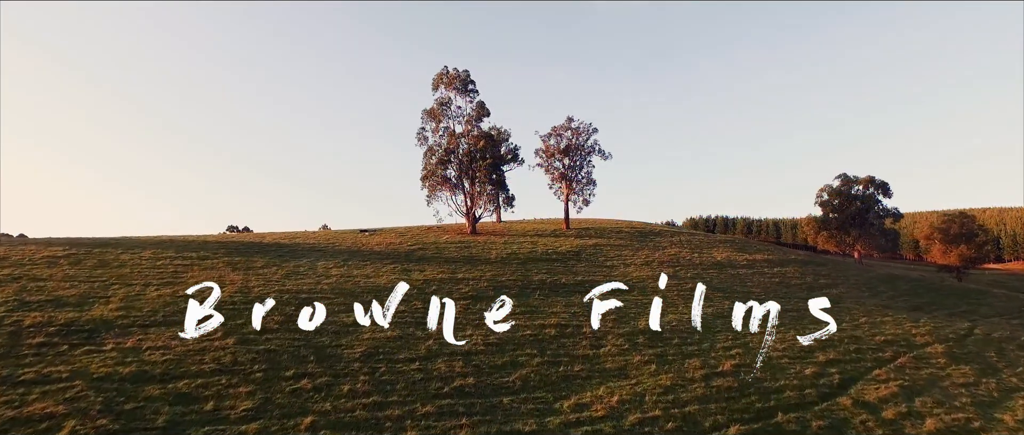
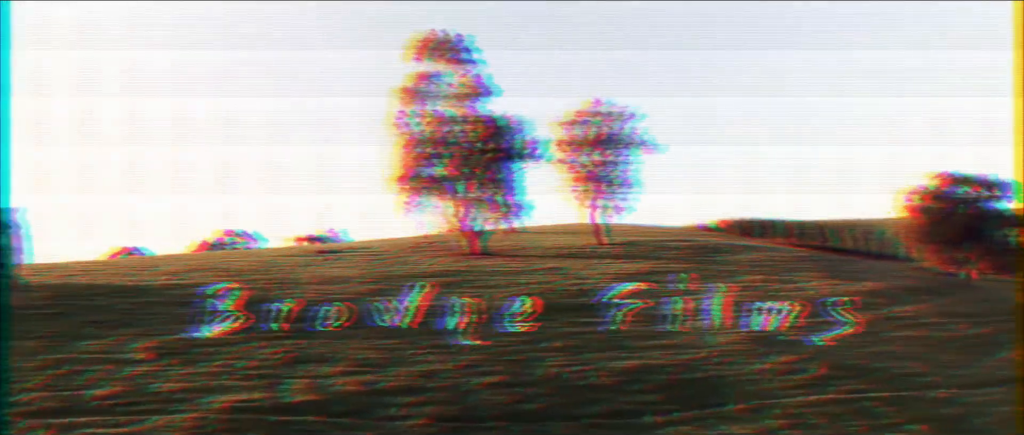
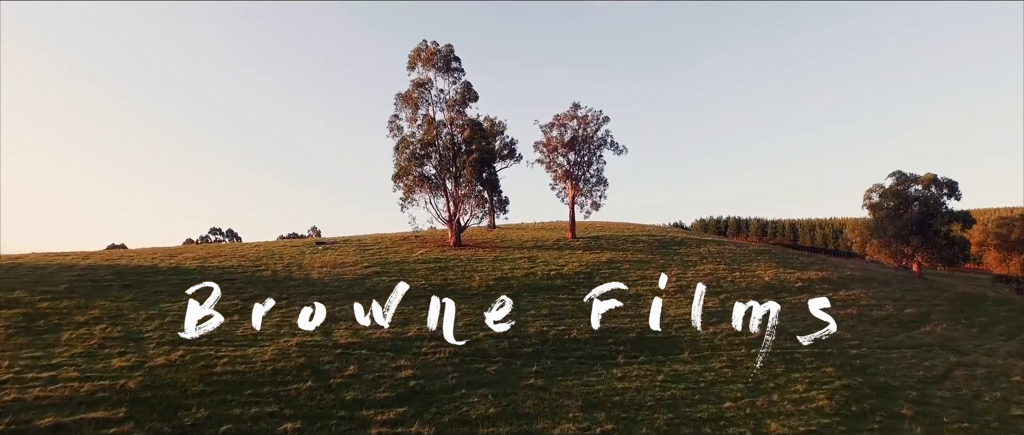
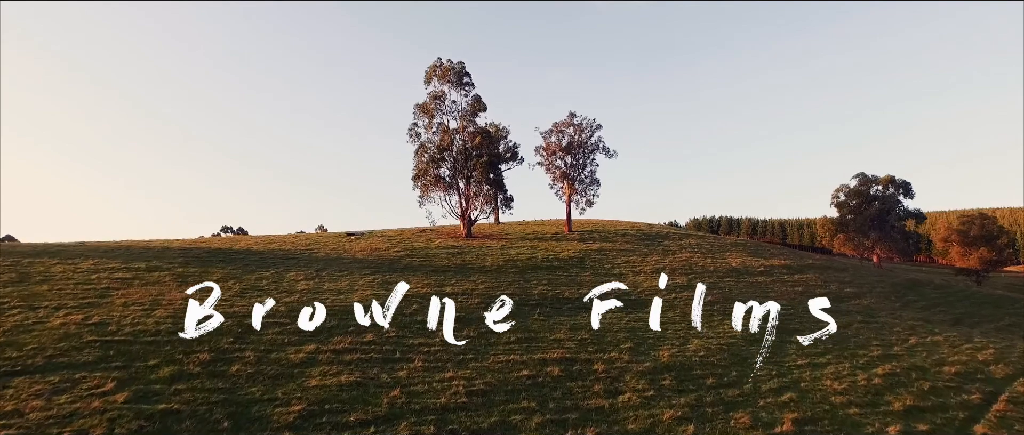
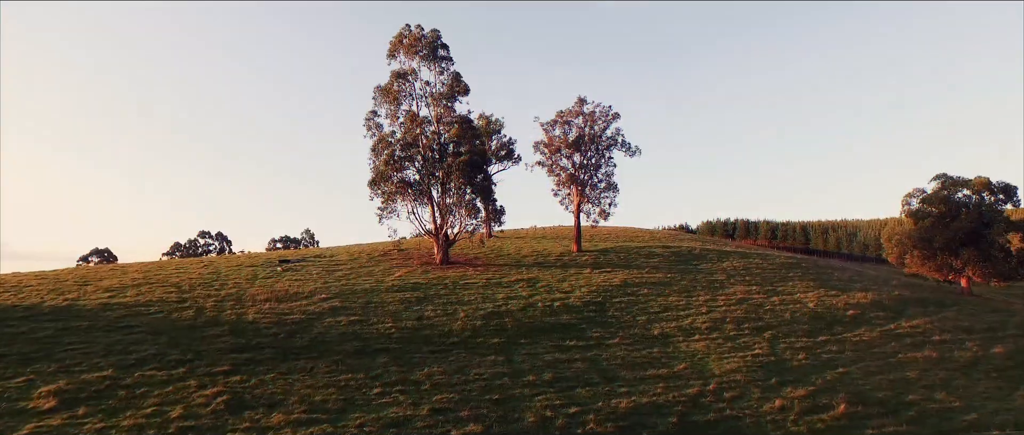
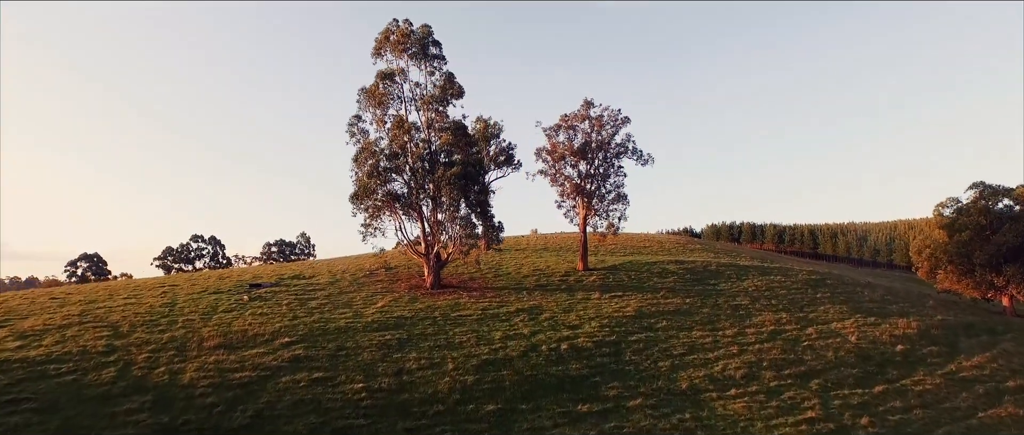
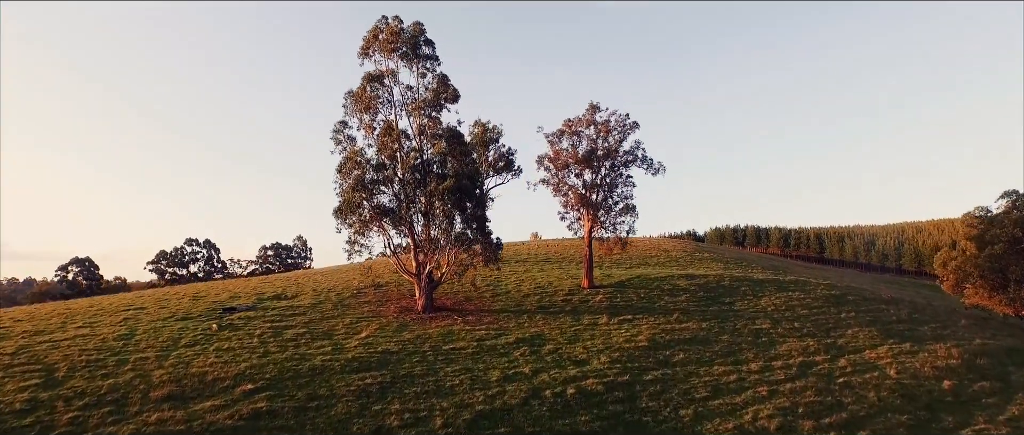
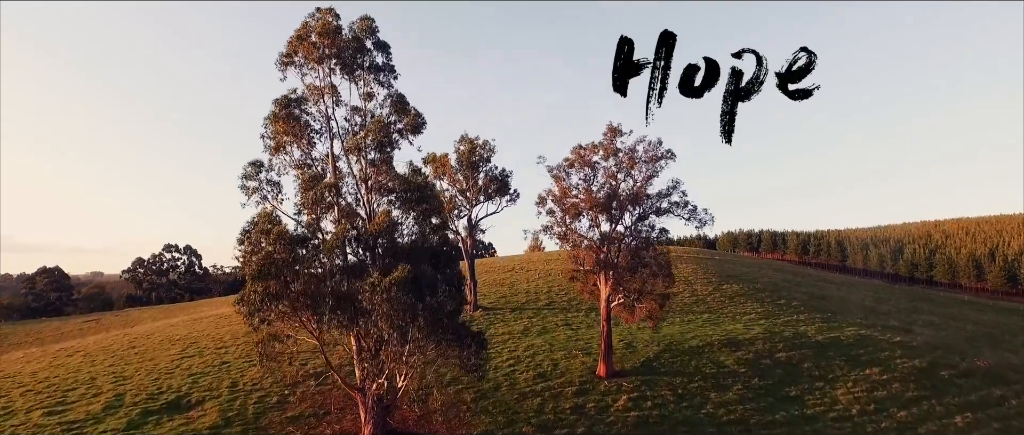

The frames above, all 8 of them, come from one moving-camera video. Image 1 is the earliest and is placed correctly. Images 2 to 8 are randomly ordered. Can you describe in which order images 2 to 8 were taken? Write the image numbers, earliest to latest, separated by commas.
4, 3, 2, 5, 6, 7, 8
